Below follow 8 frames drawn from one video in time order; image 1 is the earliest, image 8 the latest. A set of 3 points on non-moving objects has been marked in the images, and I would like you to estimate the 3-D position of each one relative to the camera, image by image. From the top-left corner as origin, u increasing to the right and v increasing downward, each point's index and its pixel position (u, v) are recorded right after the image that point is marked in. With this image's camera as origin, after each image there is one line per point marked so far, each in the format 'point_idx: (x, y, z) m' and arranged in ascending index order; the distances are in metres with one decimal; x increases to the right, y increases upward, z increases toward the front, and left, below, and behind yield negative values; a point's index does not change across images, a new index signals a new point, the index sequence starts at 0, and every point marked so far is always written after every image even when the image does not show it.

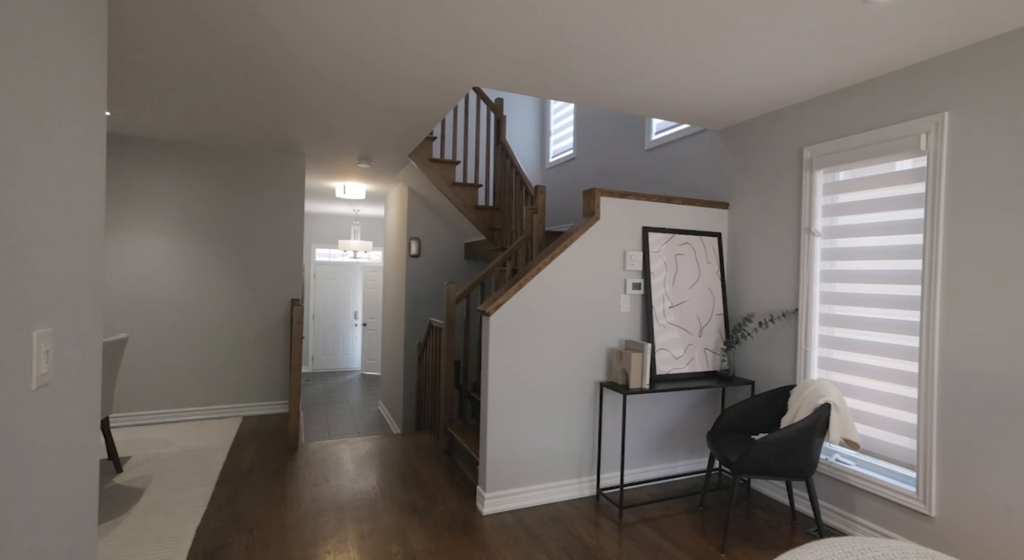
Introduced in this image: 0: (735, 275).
0: (+1.5, 0.0, +3.4) m
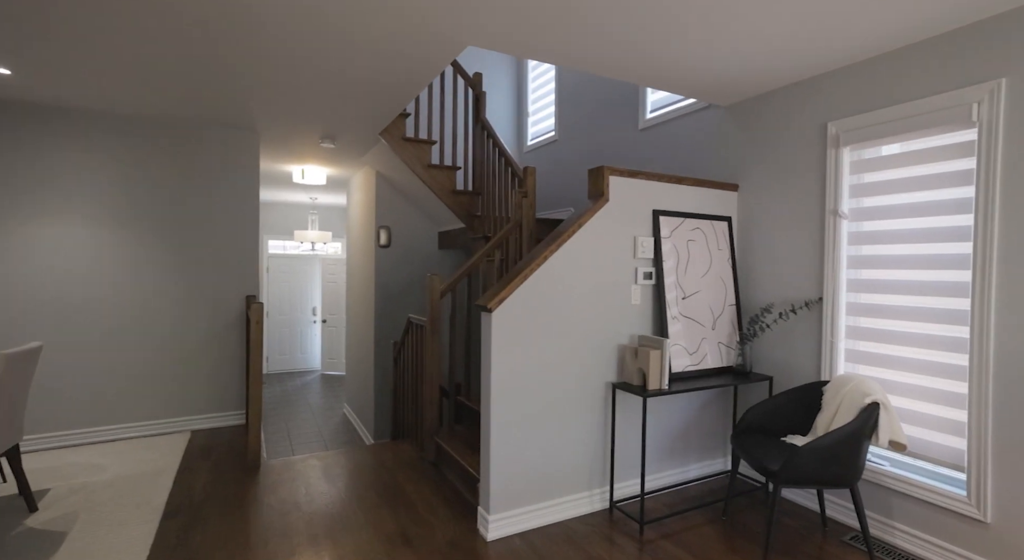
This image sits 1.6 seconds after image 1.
0: (+1.4, +0.1, +3.2) m
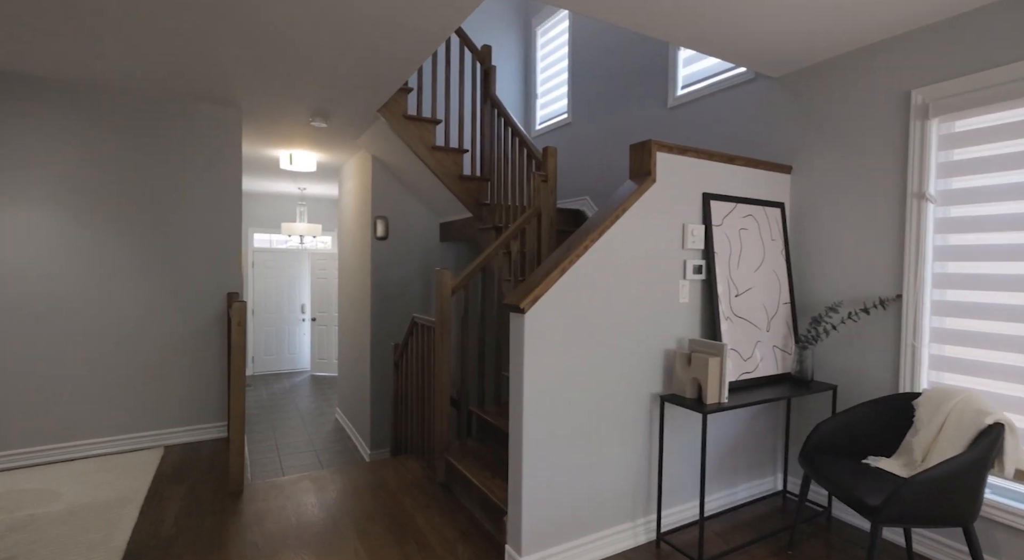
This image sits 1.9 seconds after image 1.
0: (+1.5, +0.1, +2.8) m
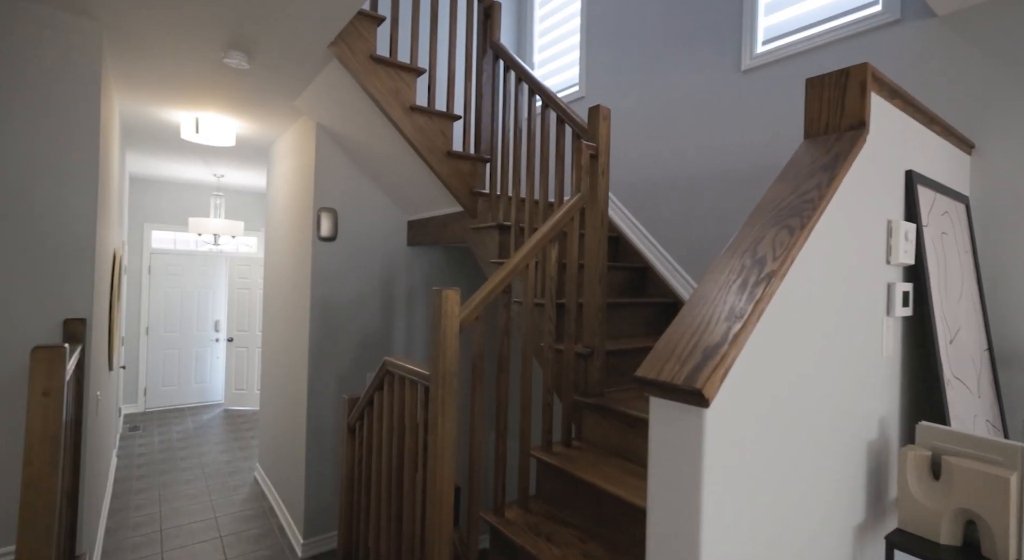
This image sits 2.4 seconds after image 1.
0: (+1.7, 0.0, +1.8) m
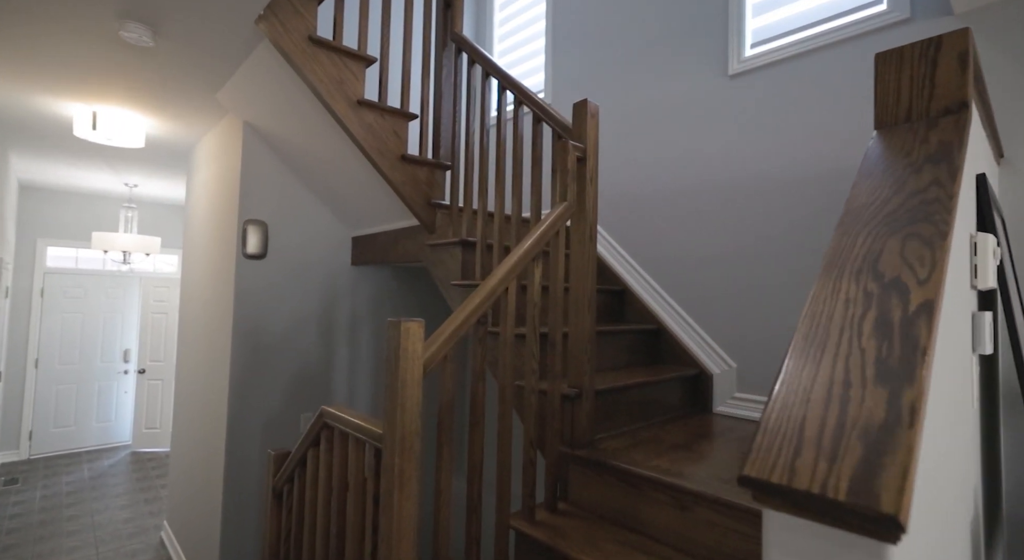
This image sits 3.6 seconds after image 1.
0: (+1.6, -0.1, +1.6) m
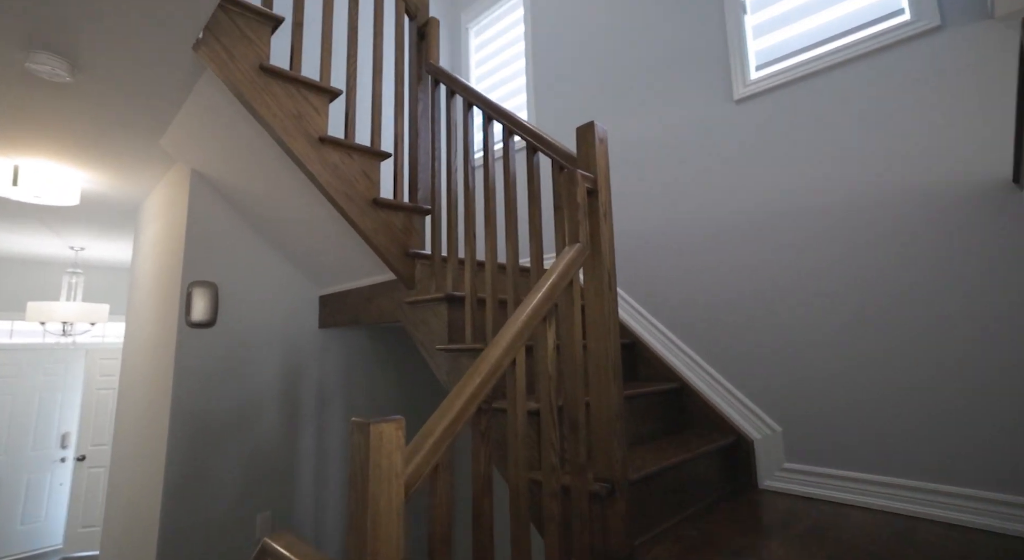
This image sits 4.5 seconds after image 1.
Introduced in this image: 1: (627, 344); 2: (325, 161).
0: (+1.7, -0.2, +1.3) m
1: (+0.5, -0.3, +2.4) m
2: (-0.7, +0.4, +2.0) m
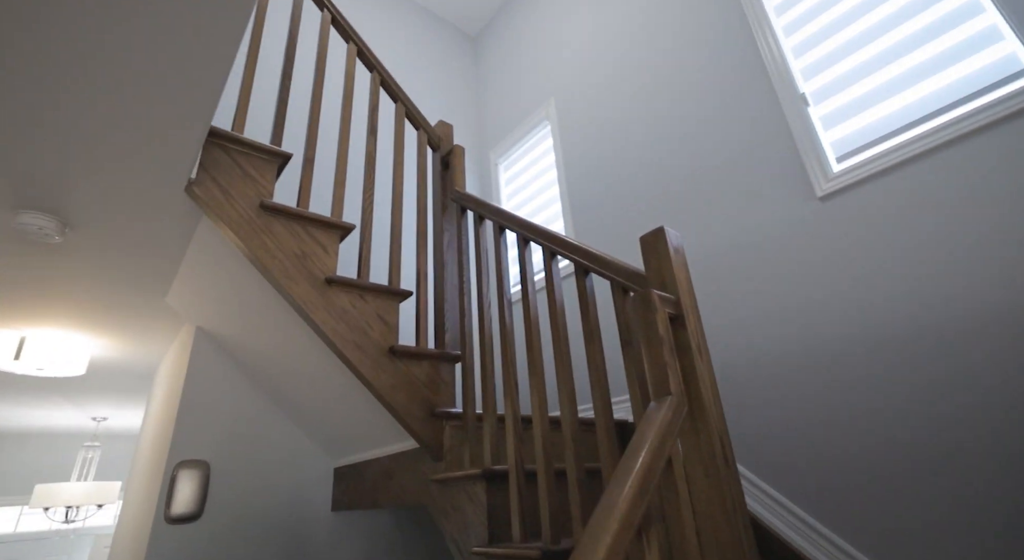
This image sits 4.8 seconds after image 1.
0: (+1.8, -0.3, +0.7) m
1: (+0.7, -0.8, +1.8) m
2: (-0.6, -0.1, +1.6) m
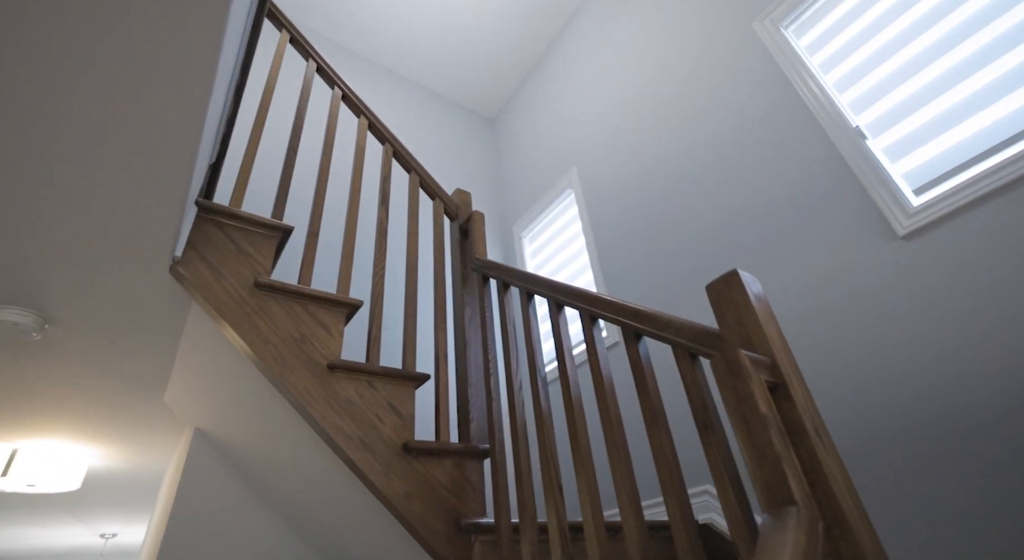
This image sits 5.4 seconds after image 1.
0: (+1.8, -0.2, +0.3) m
1: (+0.9, -1.0, +1.3) m
2: (-0.5, -0.3, +1.4) m
